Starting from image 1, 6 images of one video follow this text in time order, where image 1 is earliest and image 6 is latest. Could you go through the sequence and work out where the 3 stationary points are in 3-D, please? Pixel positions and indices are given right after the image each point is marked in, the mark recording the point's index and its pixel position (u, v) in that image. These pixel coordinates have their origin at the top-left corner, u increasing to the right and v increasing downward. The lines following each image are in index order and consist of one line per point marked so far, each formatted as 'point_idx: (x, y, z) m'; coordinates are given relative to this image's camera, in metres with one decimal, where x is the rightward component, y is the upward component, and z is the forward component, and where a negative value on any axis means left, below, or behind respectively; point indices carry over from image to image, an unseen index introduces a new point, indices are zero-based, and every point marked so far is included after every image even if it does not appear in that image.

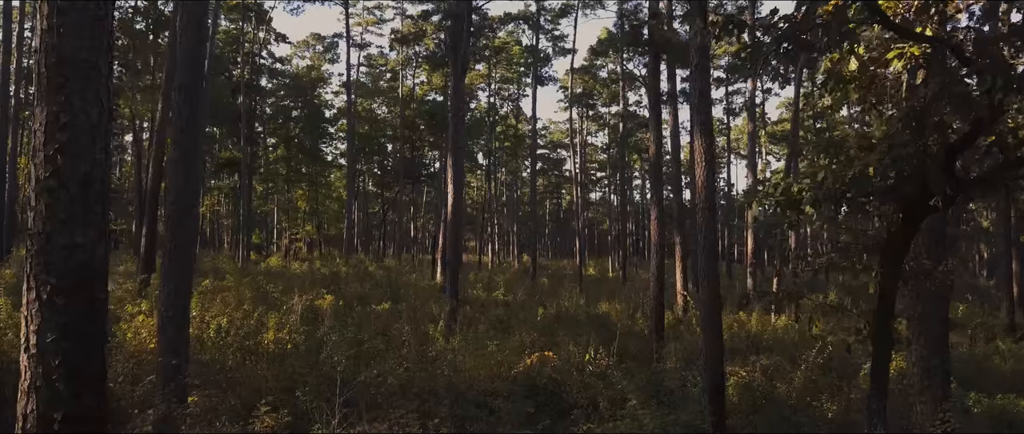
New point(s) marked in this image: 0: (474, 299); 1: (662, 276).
0: (-0.9, -2.0, +15.9) m
1: (+2.6, -1.0, +11.0) m
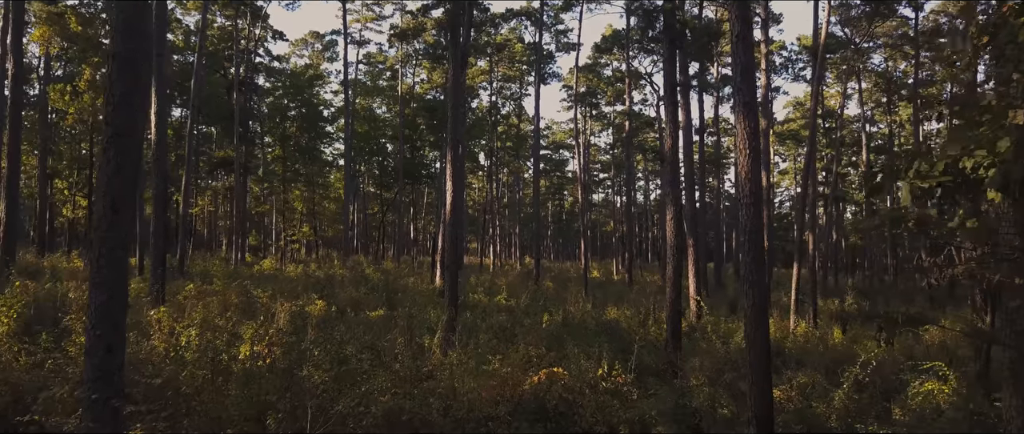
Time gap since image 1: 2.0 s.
0: (-0.9, -2.1, +15.0) m
1: (+2.7, -1.0, +10.1) m
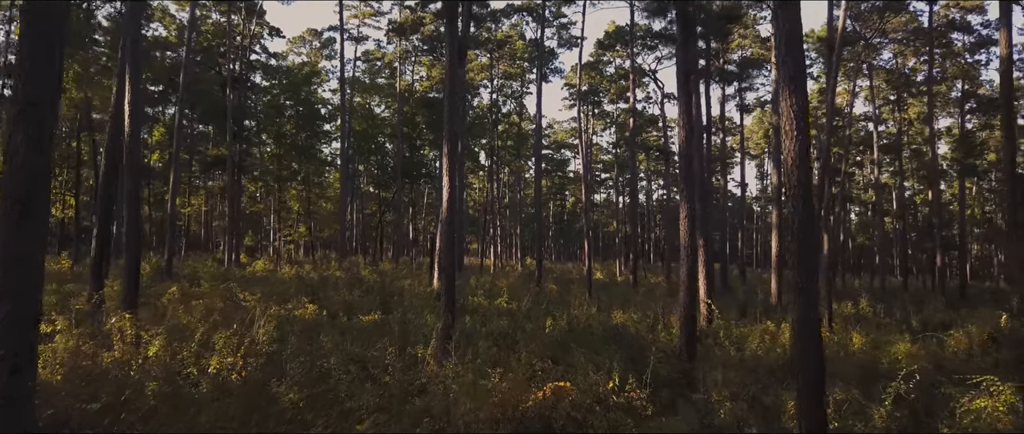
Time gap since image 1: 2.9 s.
0: (-0.8, -2.0, +14.3) m
1: (+2.7, -1.0, +9.4) m
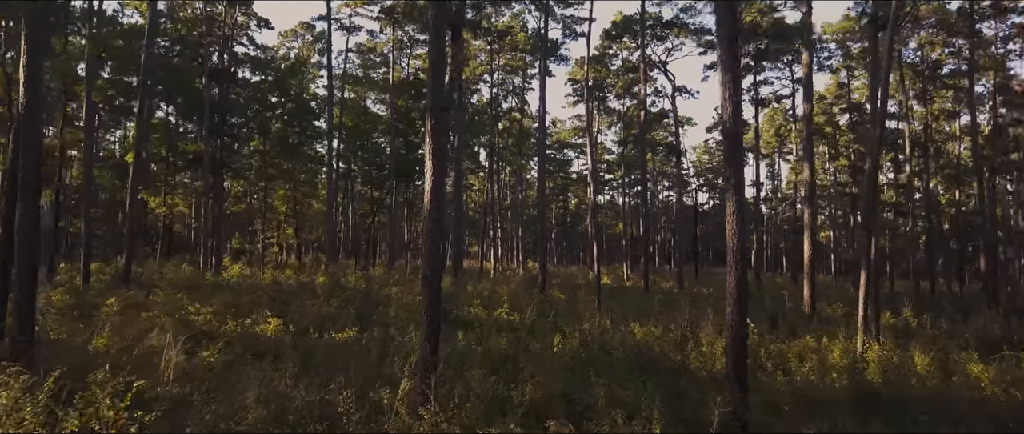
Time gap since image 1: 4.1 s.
0: (-0.8, -2.0, +12.4) m
1: (+2.7, -0.9, +7.5) m
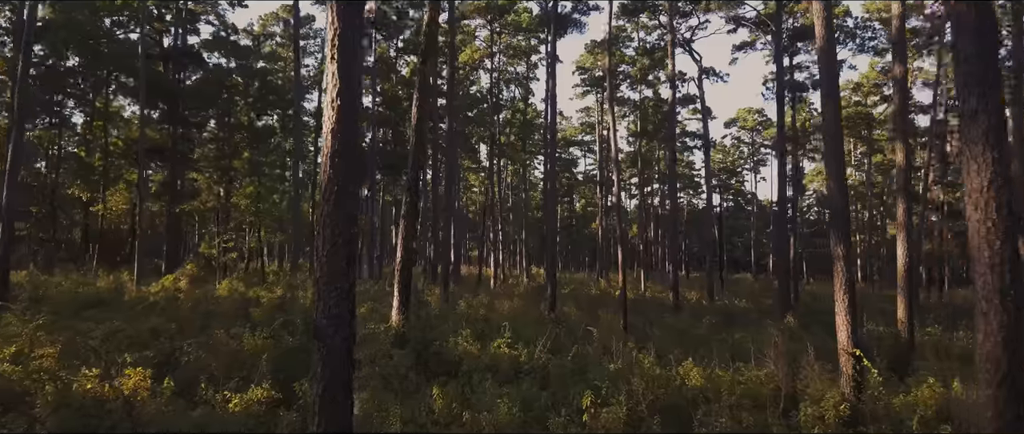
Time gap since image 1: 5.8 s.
0: (-0.8, -1.9, +8.6) m
1: (+2.8, -0.8, +3.7) m
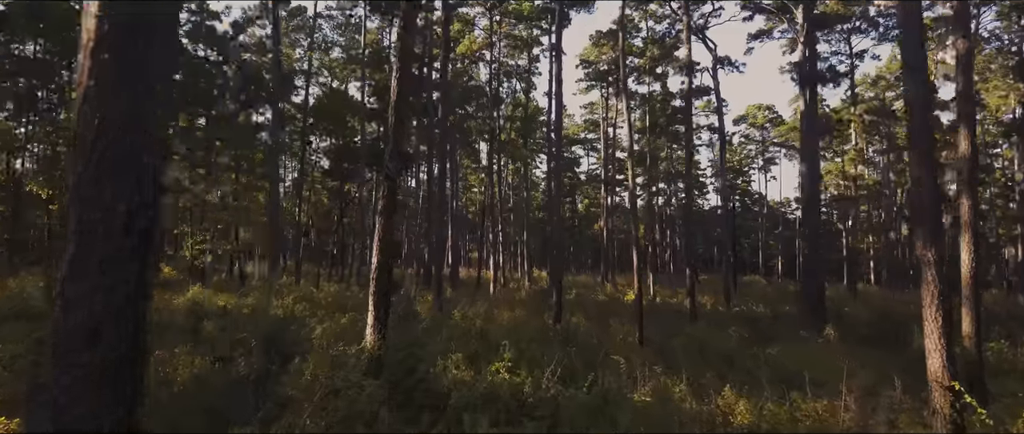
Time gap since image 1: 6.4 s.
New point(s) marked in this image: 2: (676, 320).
0: (-0.7, -1.9, +6.9) m
1: (+2.8, -0.8, +1.9) m
2: (+4.2, -2.5, +15.8) m
